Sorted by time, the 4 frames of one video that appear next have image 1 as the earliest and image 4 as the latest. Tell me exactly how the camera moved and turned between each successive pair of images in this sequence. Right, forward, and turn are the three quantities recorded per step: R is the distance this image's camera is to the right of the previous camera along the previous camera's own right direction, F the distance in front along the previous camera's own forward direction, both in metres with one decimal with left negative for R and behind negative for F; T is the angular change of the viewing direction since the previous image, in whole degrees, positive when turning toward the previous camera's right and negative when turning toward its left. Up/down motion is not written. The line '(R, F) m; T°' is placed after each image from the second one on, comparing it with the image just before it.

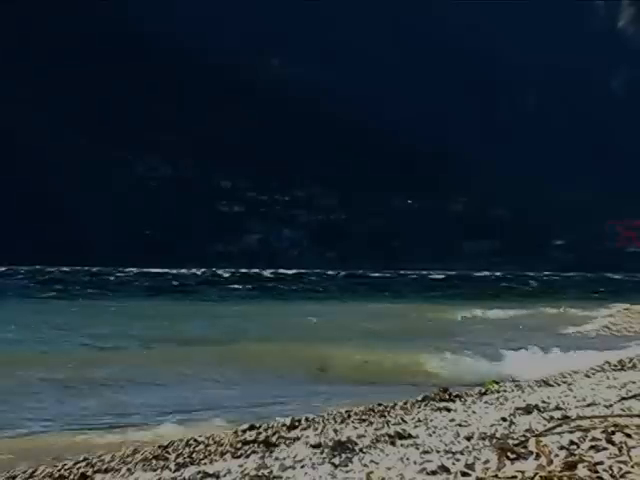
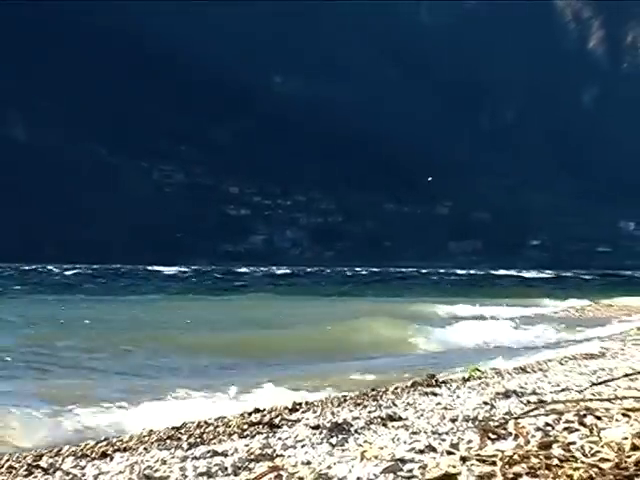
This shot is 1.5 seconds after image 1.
(+0.2, -0.8) m; -1°
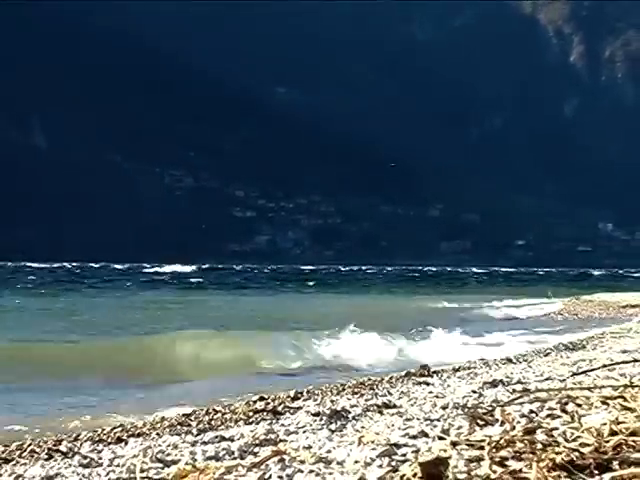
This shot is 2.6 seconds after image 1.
(0.0, -0.7) m; 0°
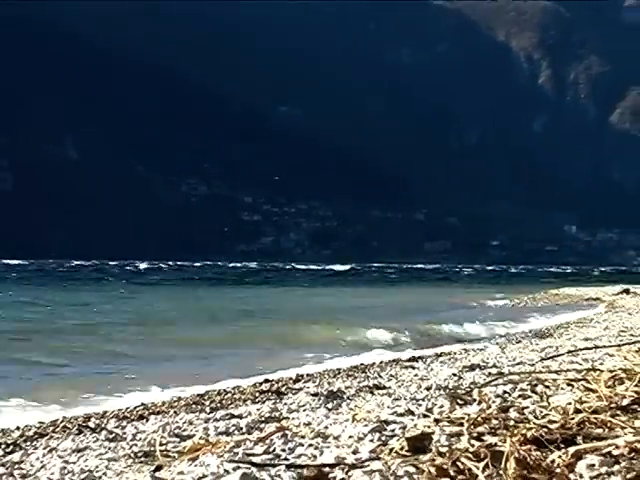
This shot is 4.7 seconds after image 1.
(0.0, -1.3) m; 0°
